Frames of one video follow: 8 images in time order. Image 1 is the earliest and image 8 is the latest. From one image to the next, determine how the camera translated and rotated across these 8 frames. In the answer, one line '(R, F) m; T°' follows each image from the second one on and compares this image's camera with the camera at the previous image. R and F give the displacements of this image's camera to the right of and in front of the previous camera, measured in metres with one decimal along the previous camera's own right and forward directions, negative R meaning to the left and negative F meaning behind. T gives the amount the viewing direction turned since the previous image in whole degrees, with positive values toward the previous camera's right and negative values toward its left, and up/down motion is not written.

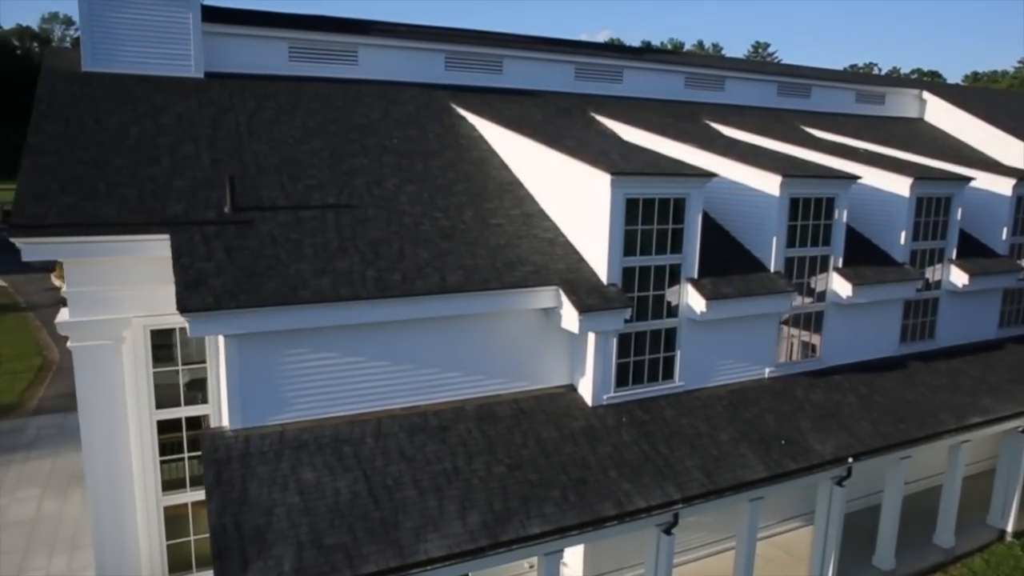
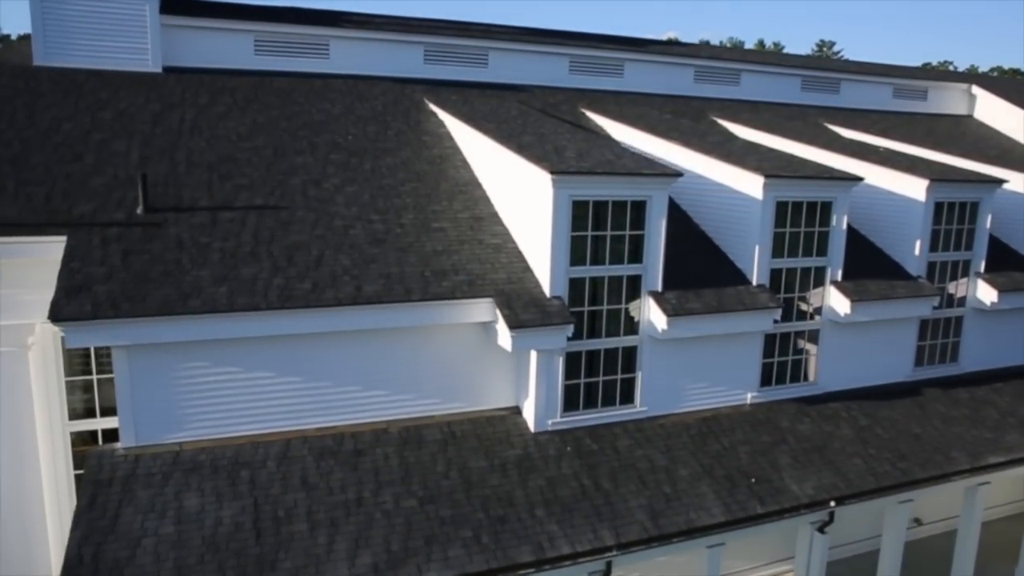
(+2.0, +1.3) m; -5°
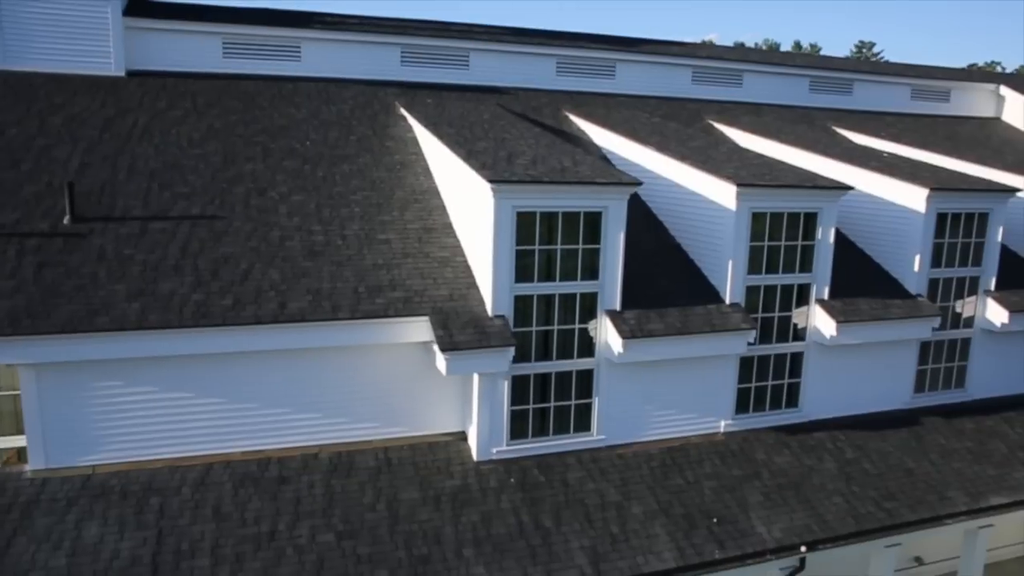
(+1.4, +0.8) m; -3°
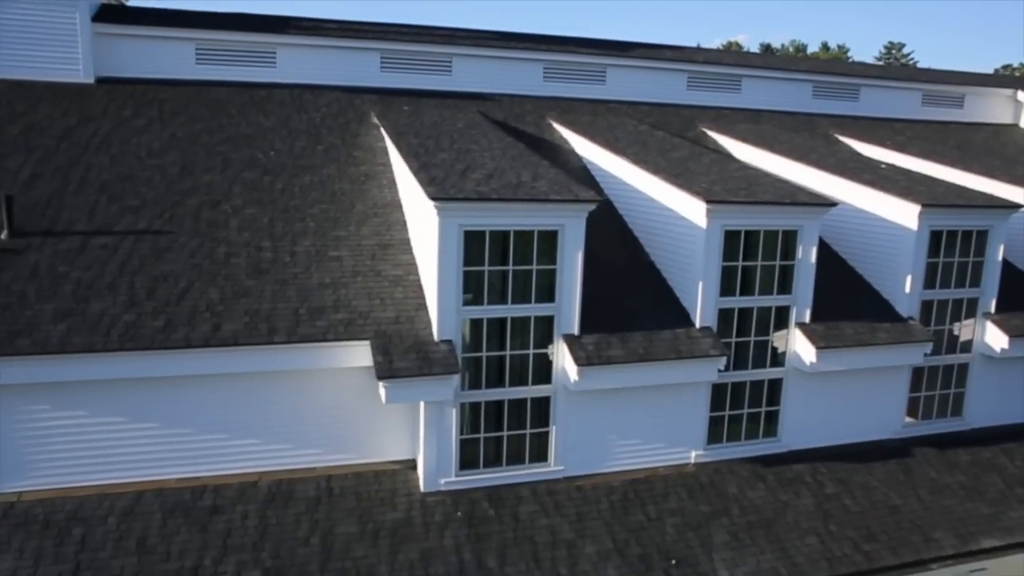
(+1.0, +0.6) m; -2°
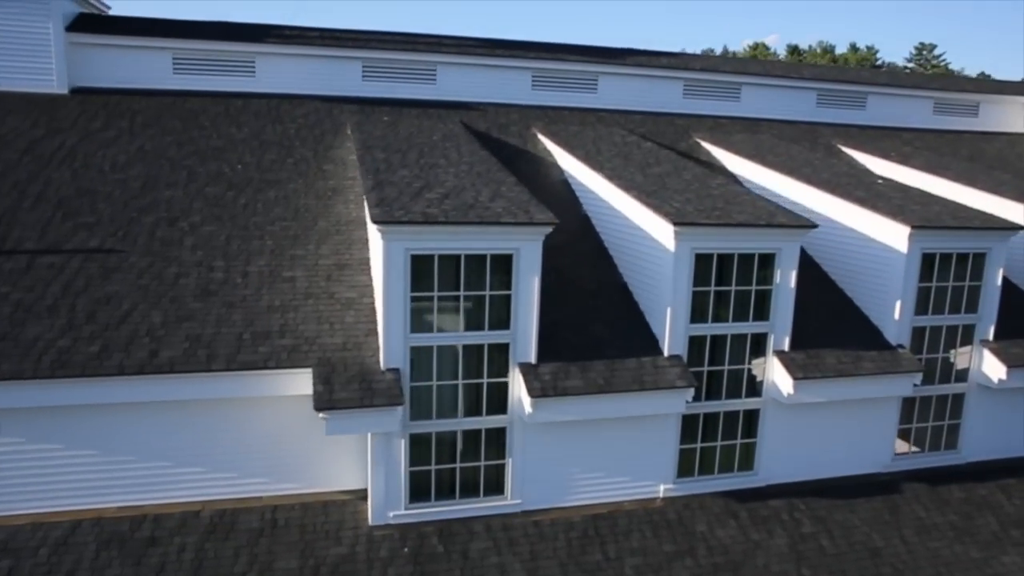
(+1.0, +0.5) m; -2°
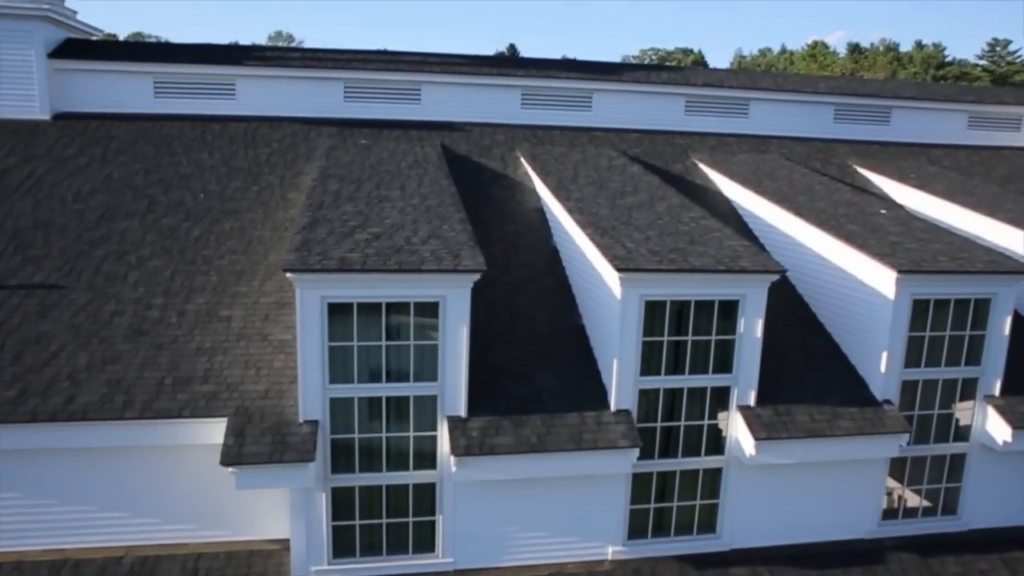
(+1.6, +0.7) m; -5°
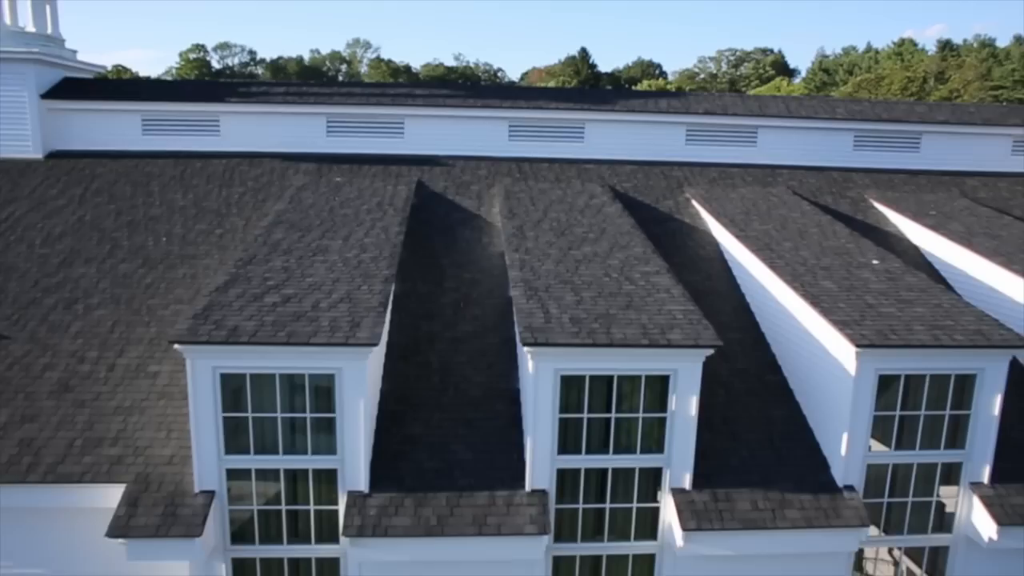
(+2.1, +0.7) m; -6°
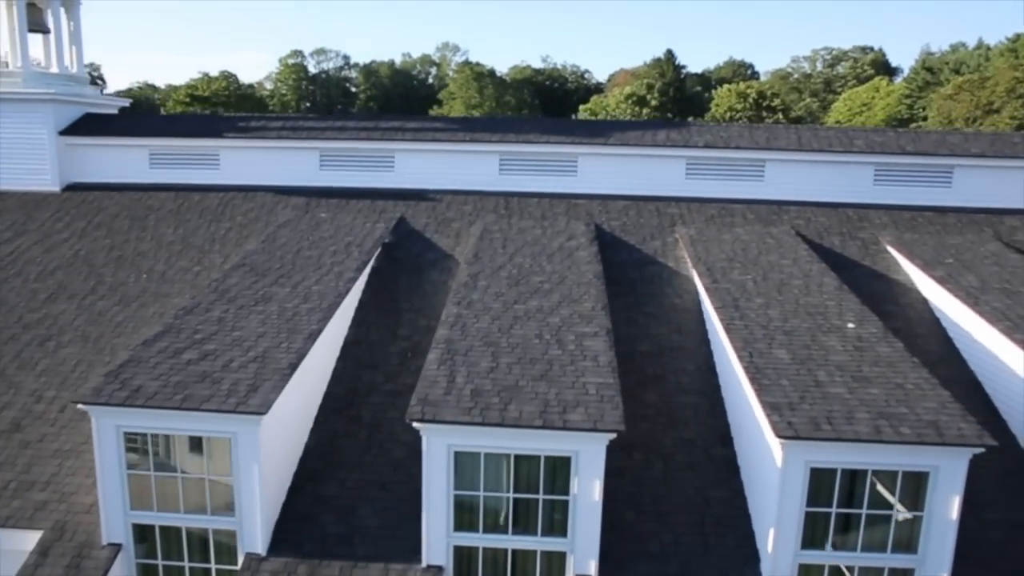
(+2.2, +0.5) m; -7°
